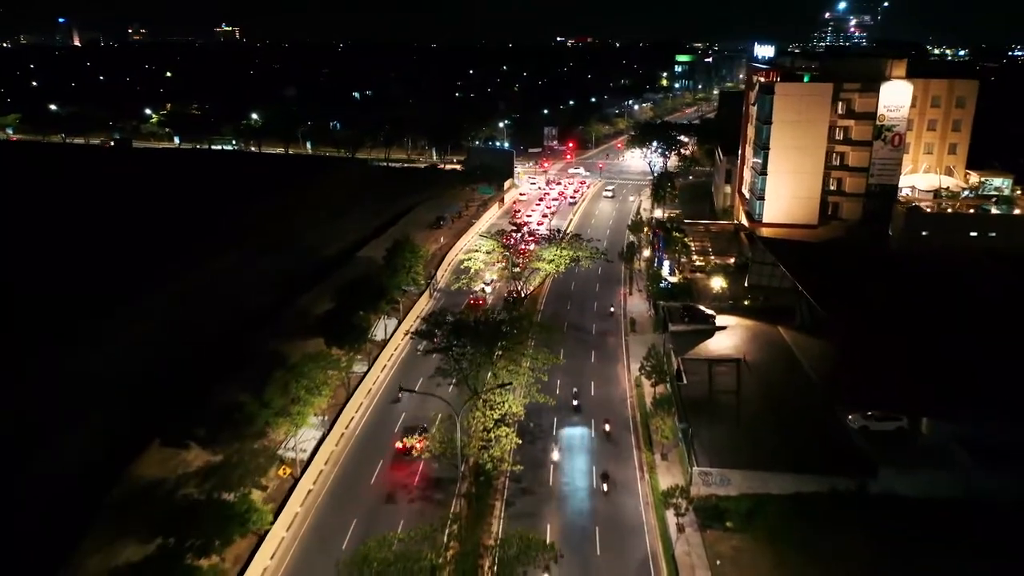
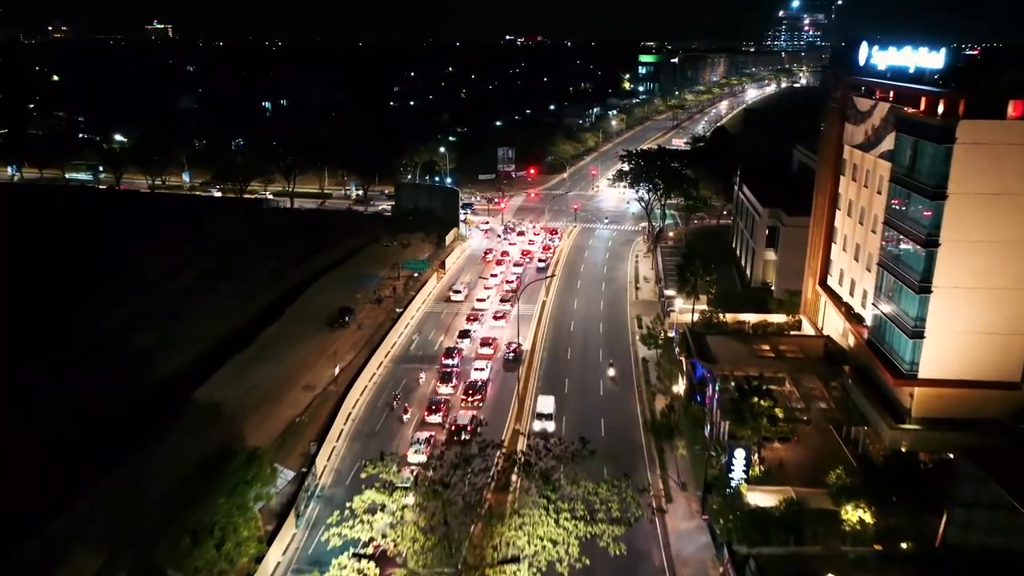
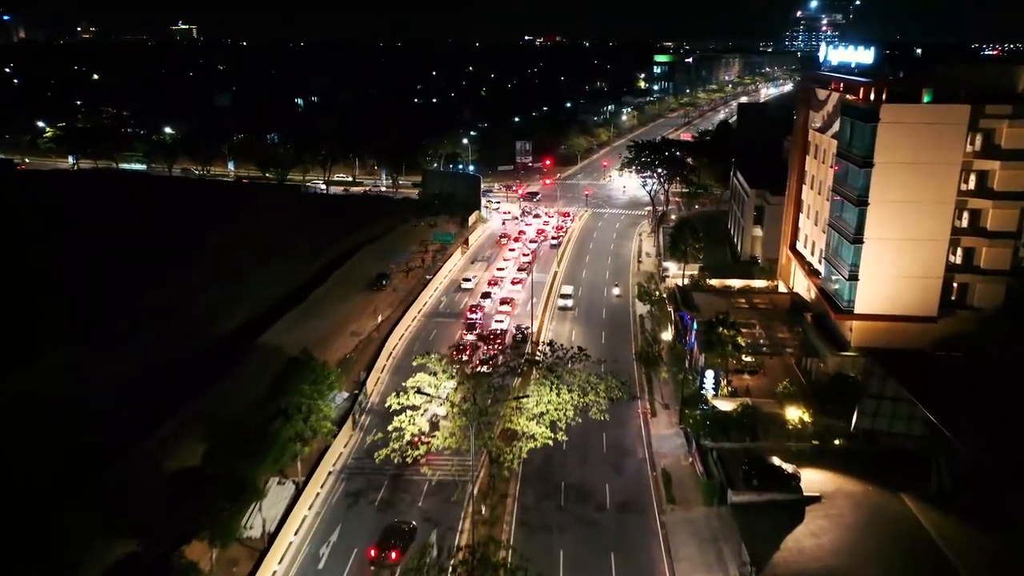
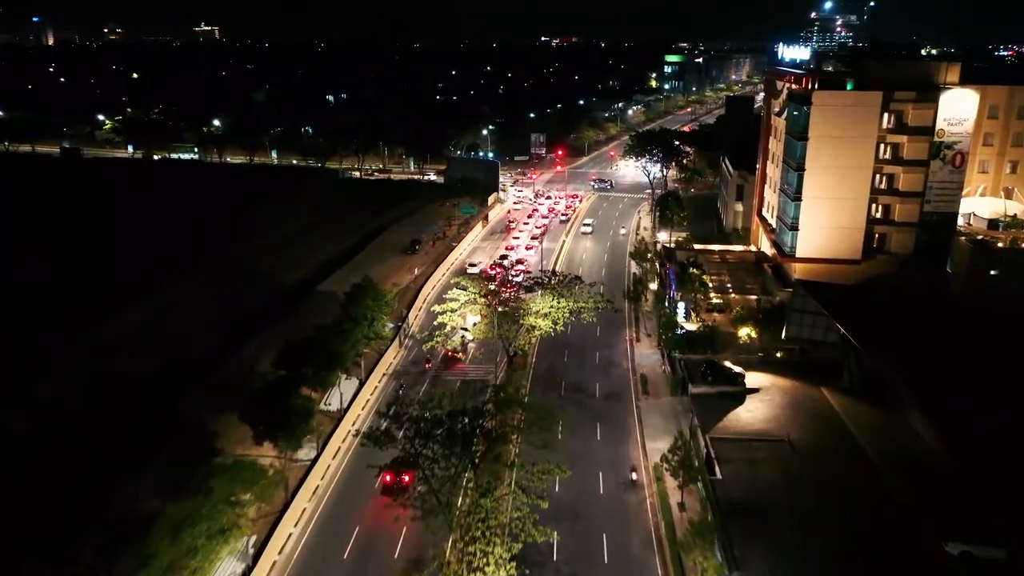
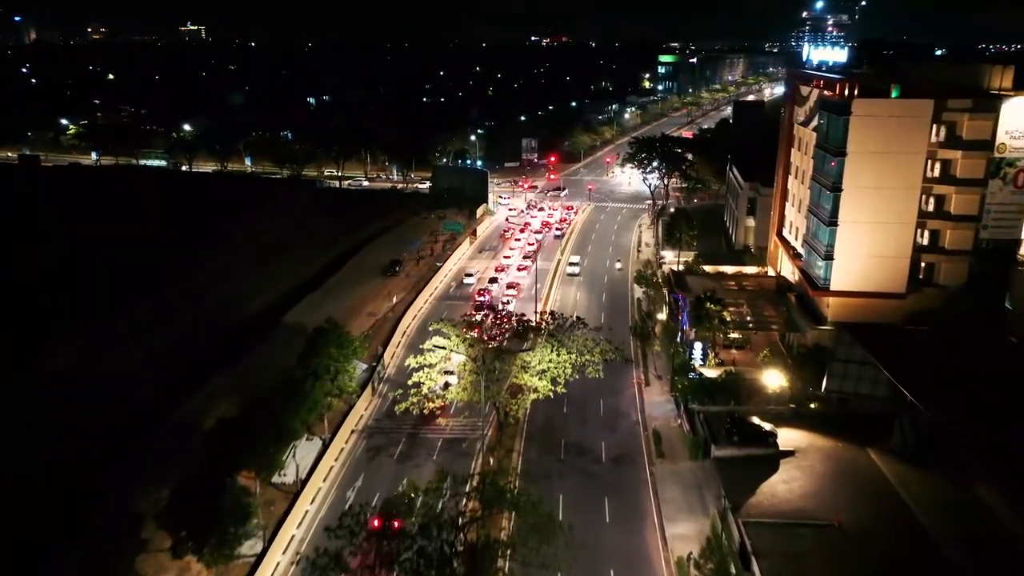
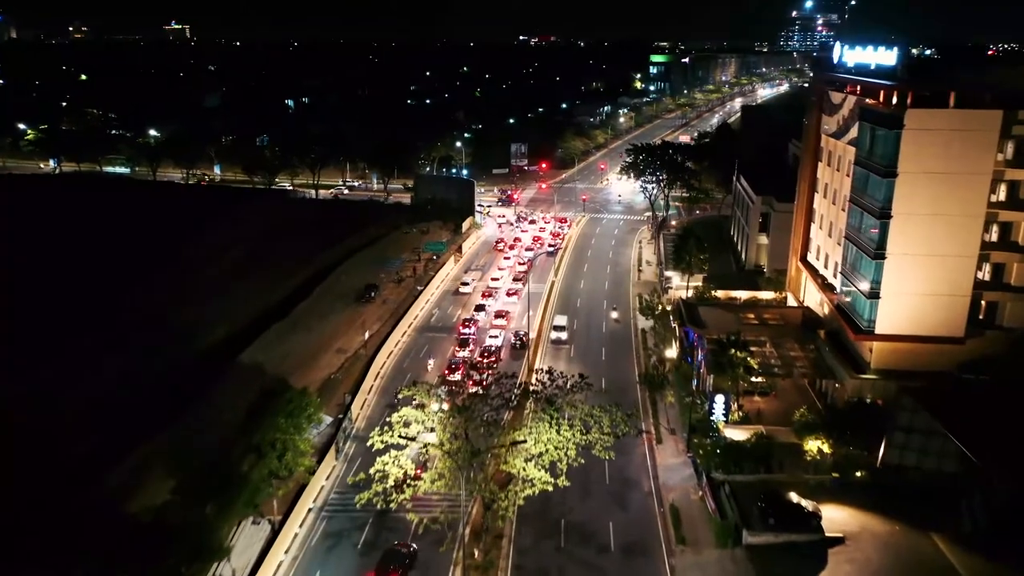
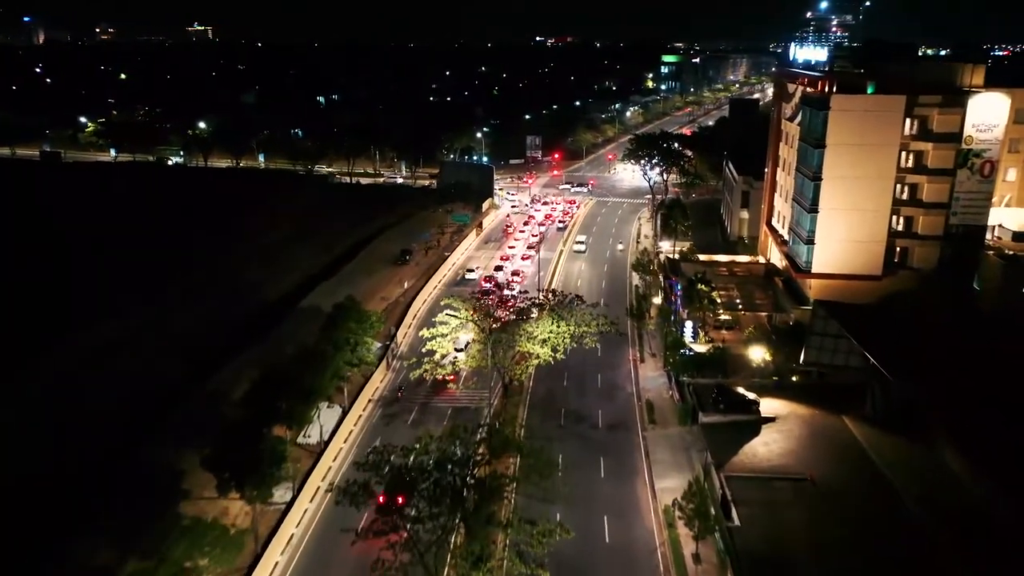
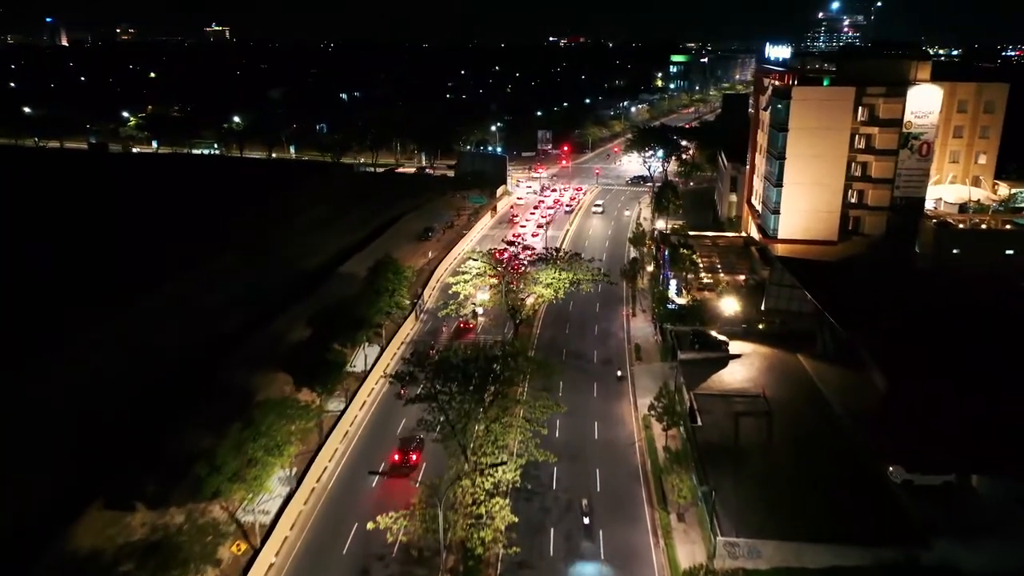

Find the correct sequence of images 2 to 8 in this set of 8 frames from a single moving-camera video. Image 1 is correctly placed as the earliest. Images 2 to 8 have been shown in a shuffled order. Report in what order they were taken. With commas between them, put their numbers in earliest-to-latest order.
8, 4, 7, 5, 3, 6, 2
